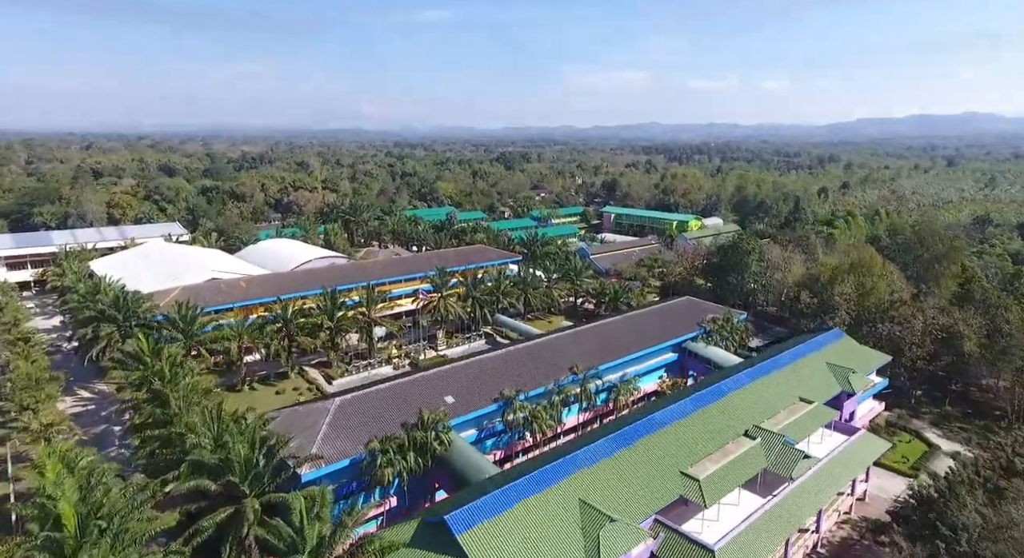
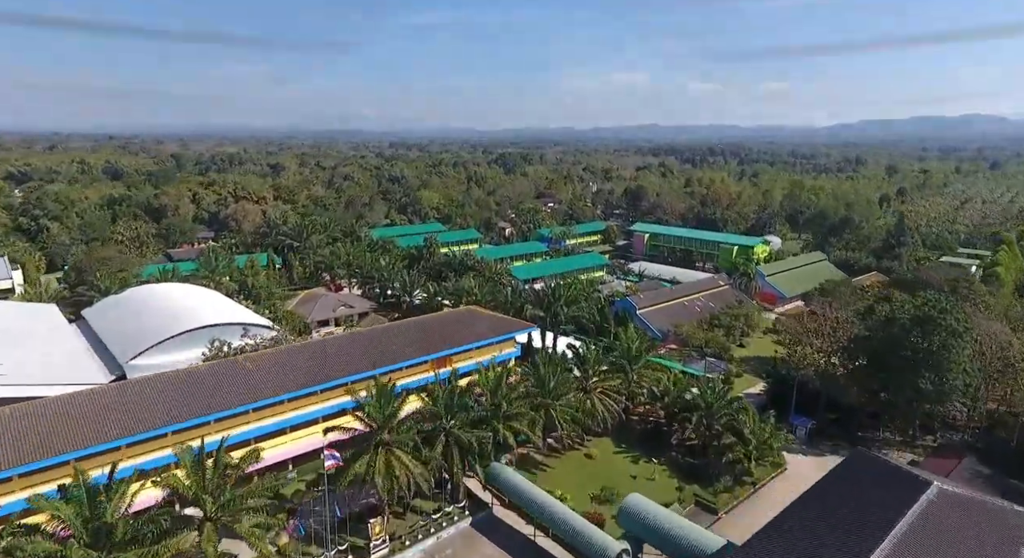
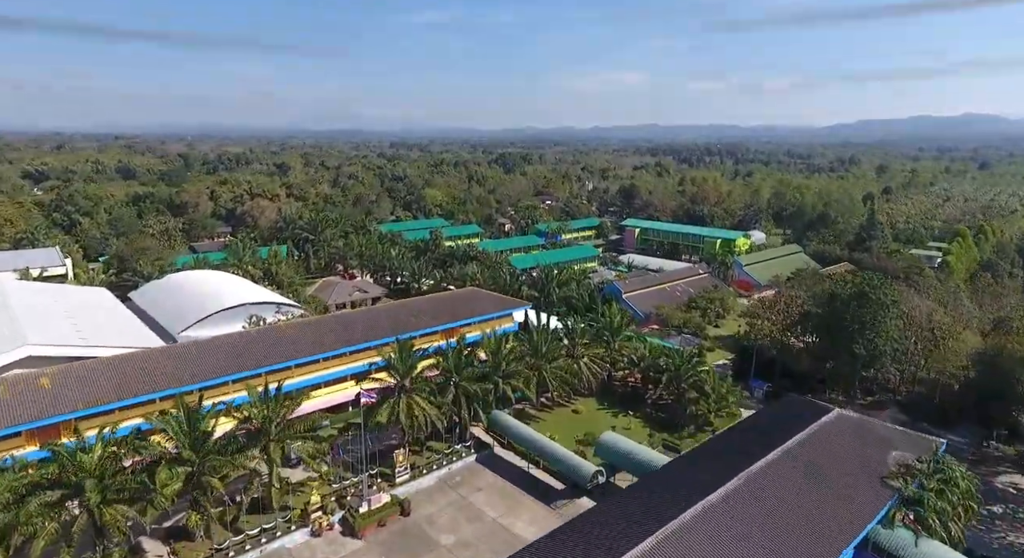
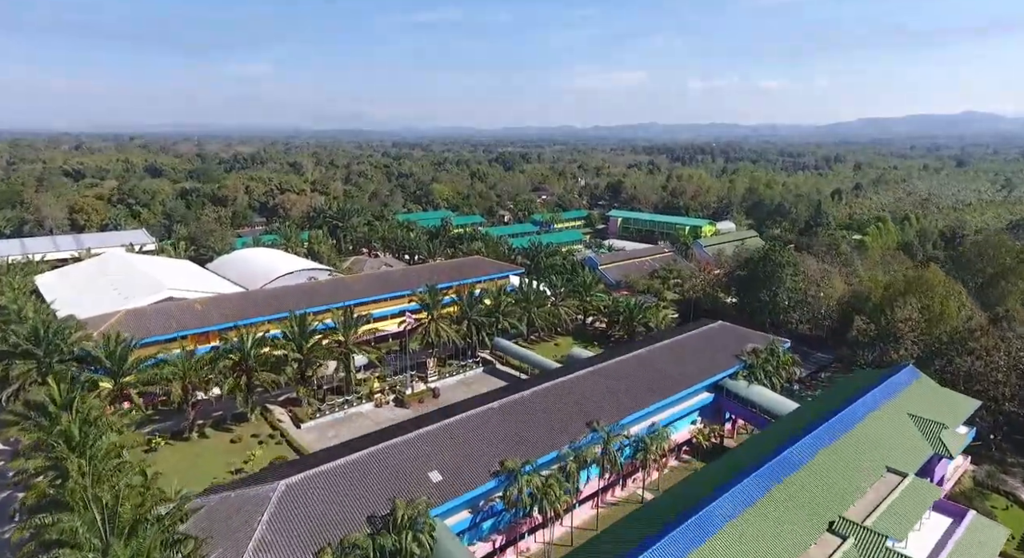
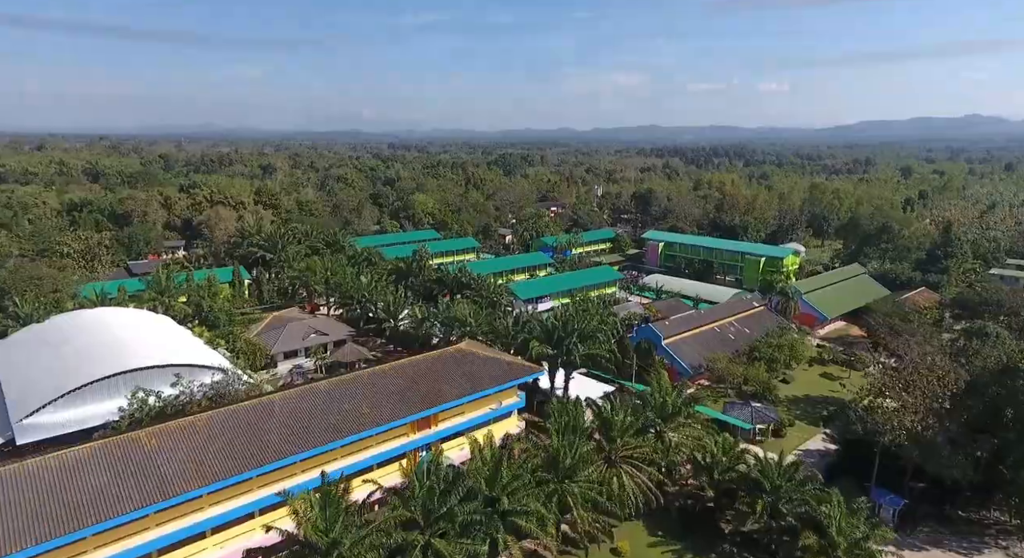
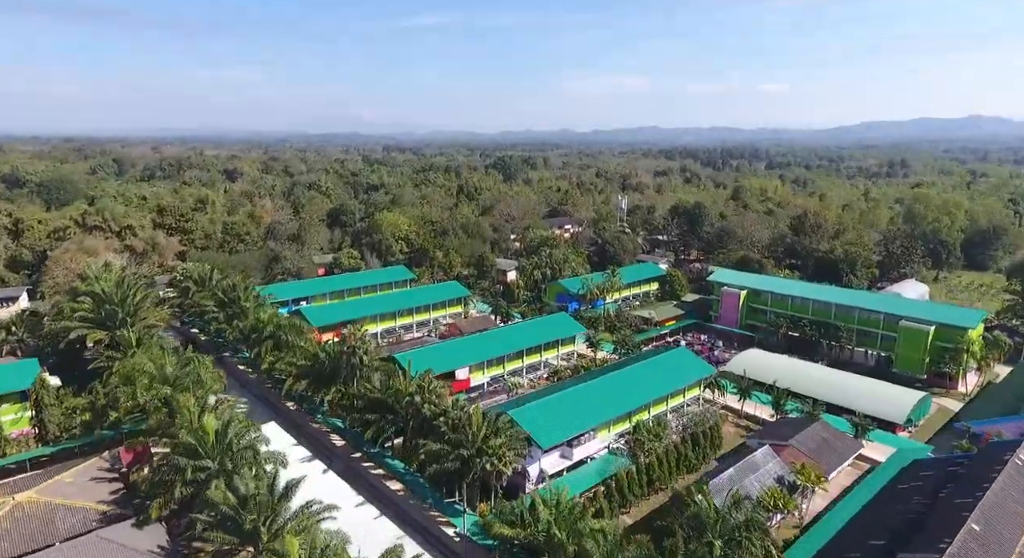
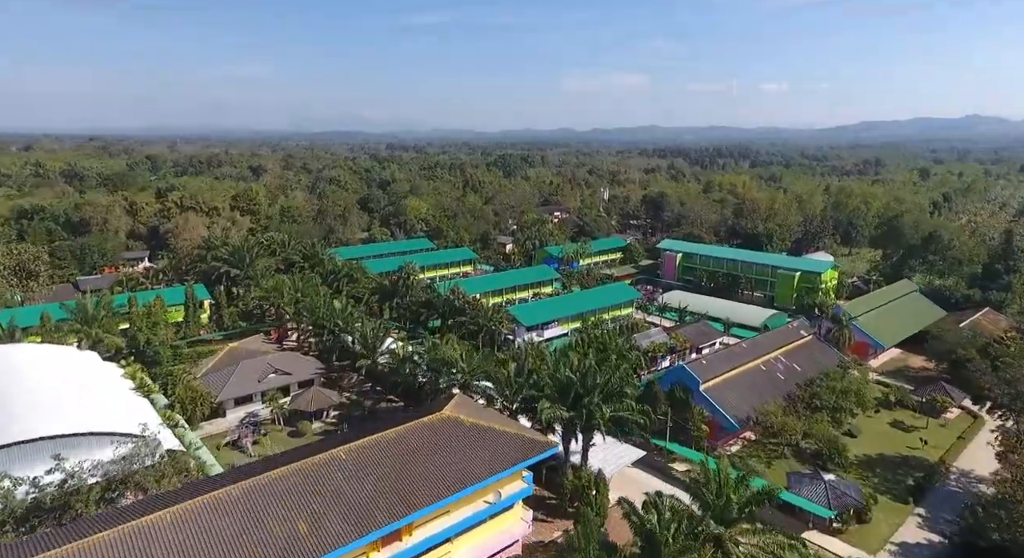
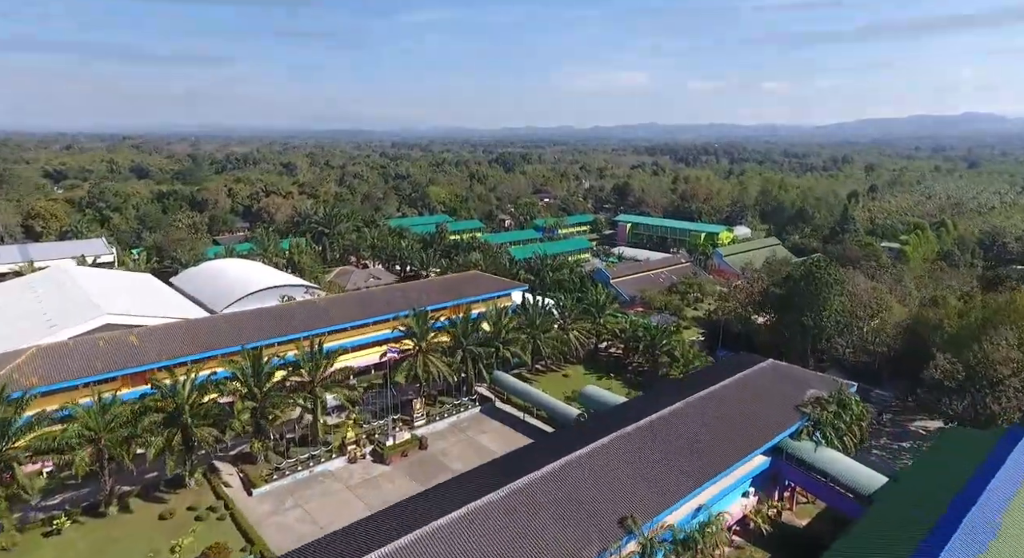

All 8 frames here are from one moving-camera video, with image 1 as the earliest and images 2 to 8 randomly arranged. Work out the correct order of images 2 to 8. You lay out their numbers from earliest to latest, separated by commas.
4, 8, 3, 2, 5, 7, 6
